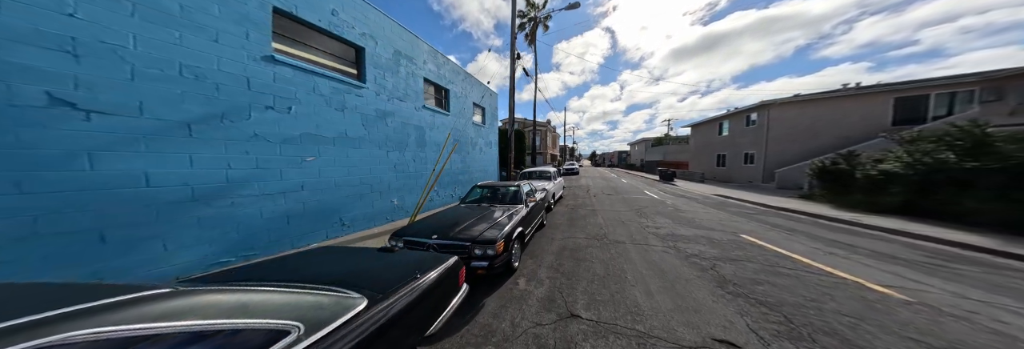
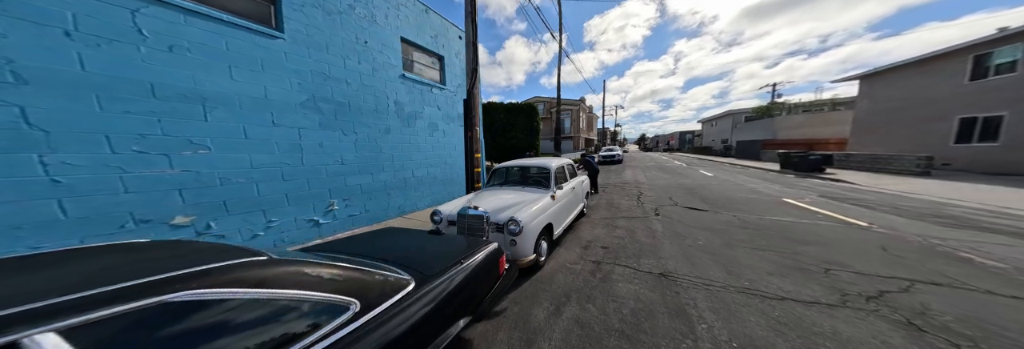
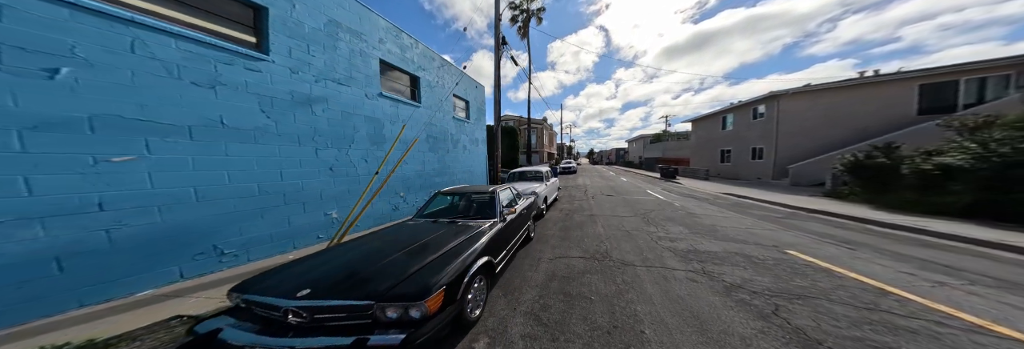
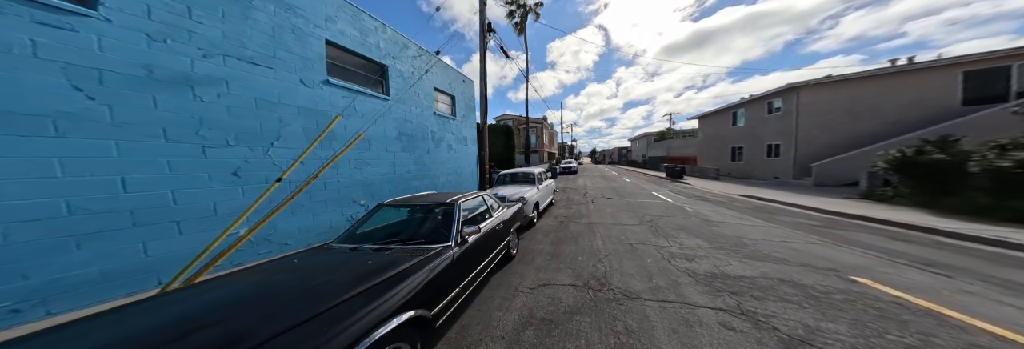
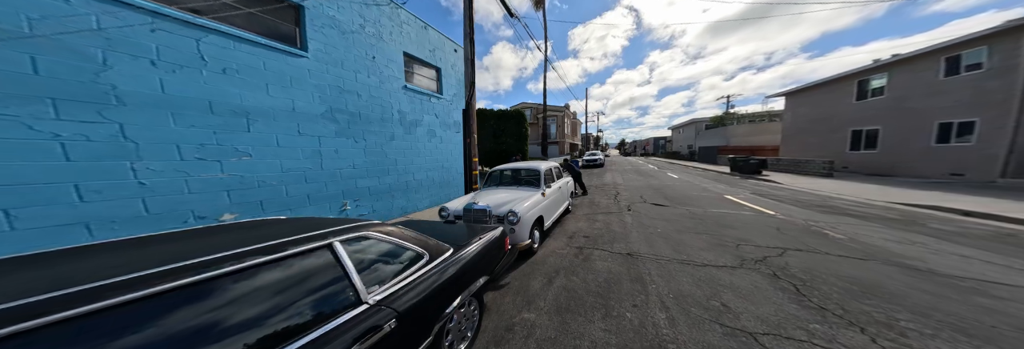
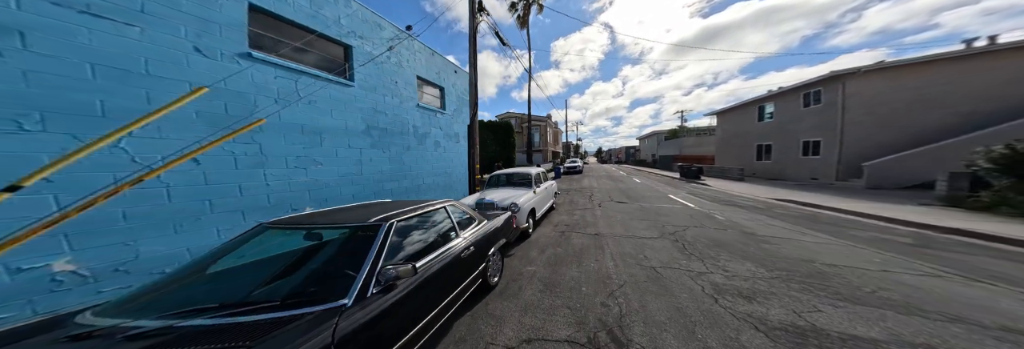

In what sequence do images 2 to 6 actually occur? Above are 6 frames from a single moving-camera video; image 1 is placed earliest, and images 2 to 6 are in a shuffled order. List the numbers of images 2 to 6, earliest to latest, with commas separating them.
3, 4, 6, 5, 2
